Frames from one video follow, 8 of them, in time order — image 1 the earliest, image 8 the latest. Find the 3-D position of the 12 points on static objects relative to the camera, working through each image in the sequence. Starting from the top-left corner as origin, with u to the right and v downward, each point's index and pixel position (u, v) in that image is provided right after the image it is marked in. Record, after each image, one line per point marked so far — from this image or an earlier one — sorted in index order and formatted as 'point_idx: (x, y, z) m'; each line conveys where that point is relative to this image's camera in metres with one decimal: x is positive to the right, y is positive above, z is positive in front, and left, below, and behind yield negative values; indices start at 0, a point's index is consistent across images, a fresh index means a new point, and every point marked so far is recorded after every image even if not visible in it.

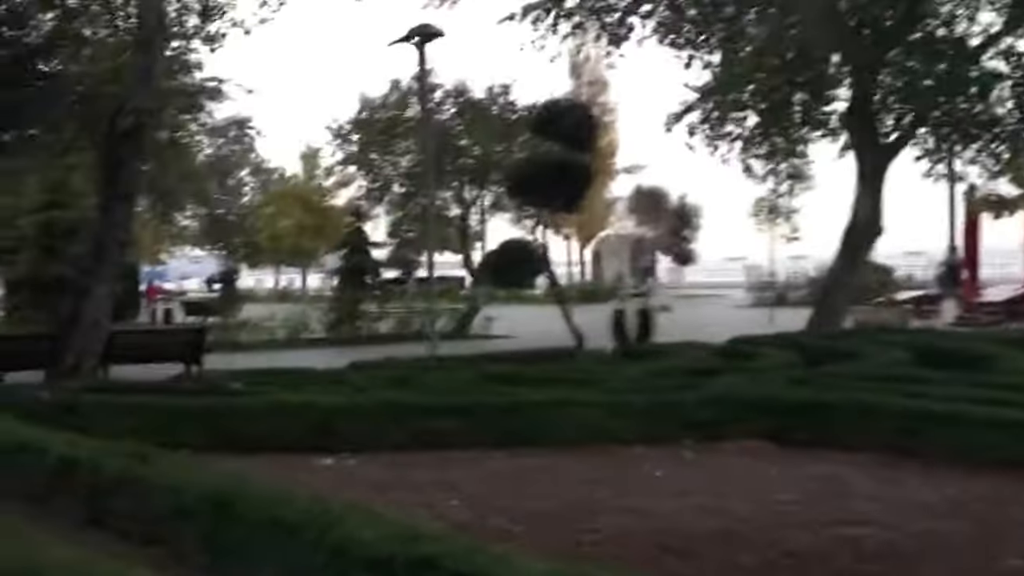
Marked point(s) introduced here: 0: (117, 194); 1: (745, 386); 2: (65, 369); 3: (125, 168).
0: (-2.7, +0.7, +16.0) m
1: (+1.3, -0.5, +12.3) m
2: (-3.1, -0.6, +15.6) m
3: (-2.7, +0.9, +16.0) m
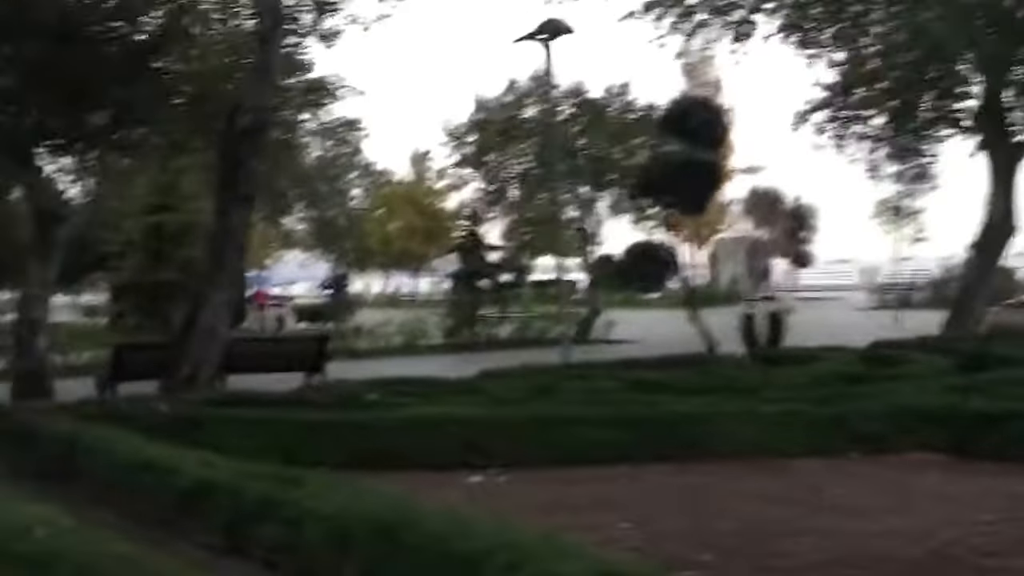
0: (-1.8, +0.6, +15.4) m
1: (+2.0, -0.5, +11.5) m
2: (-2.2, -0.6, +15.0) m
3: (-1.8, +0.8, +15.4) m
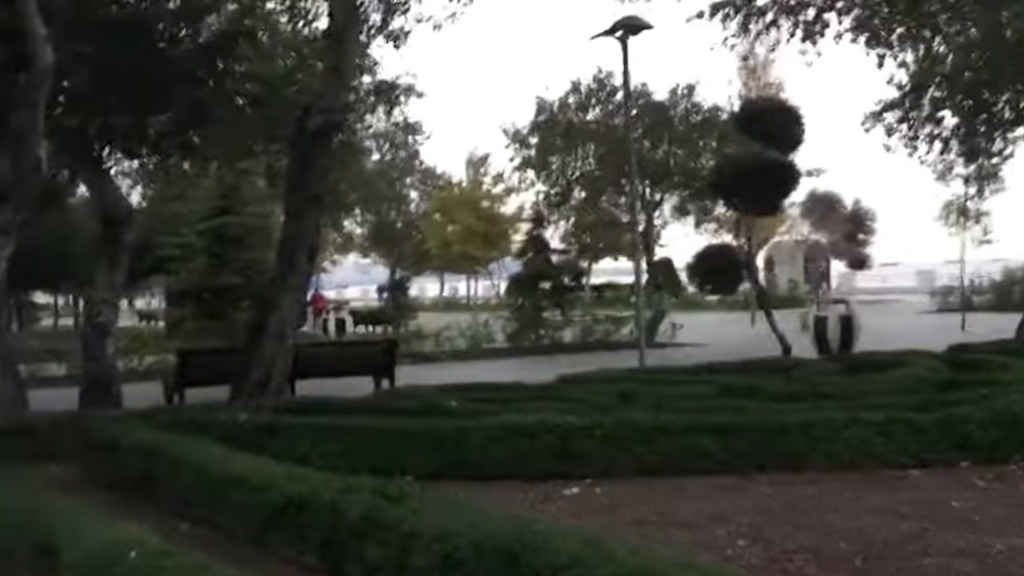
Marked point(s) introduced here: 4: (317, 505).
0: (-1.3, +0.6, +15.1) m
1: (+2.4, -0.6, +11.2) m
2: (-1.7, -0.6, +14.7) m
3: (-1.3, +0.8, +15.1) m
4: (-0.5, -0.6, +6.4) m
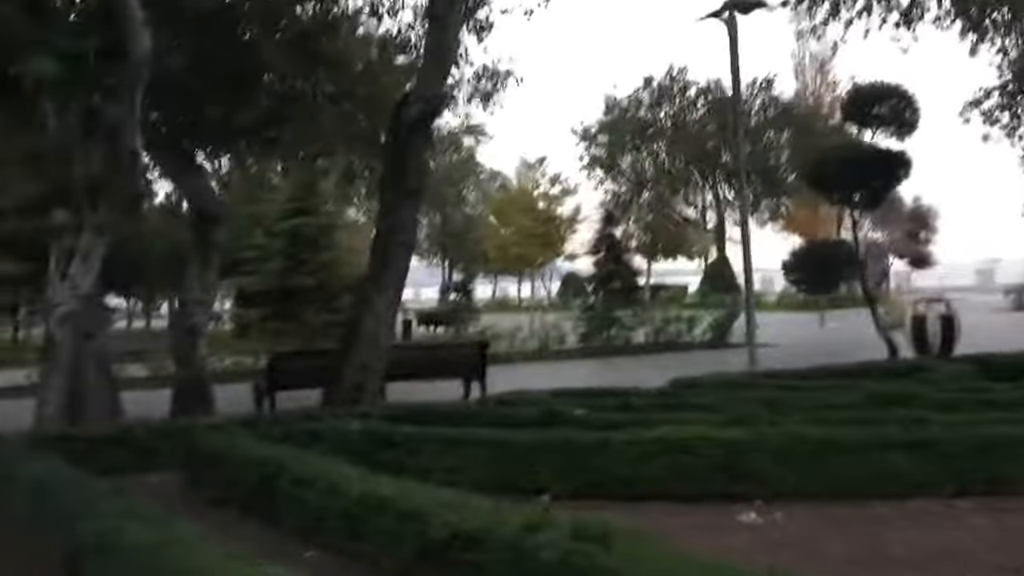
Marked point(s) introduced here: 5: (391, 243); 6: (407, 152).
0: (-0.7, +0.6, +14.3) m
1: (+3.0, -0.5, +10.3) m
2: (-1.0, -0.6, +14.0) m
3: (-0.6, +0.8, +14.3) m
4: (0.0, -0.6, +5.6) m
5: (-0.8, +0.3, +14.4) m
6: (-0.6, +0.9, +14.2) m
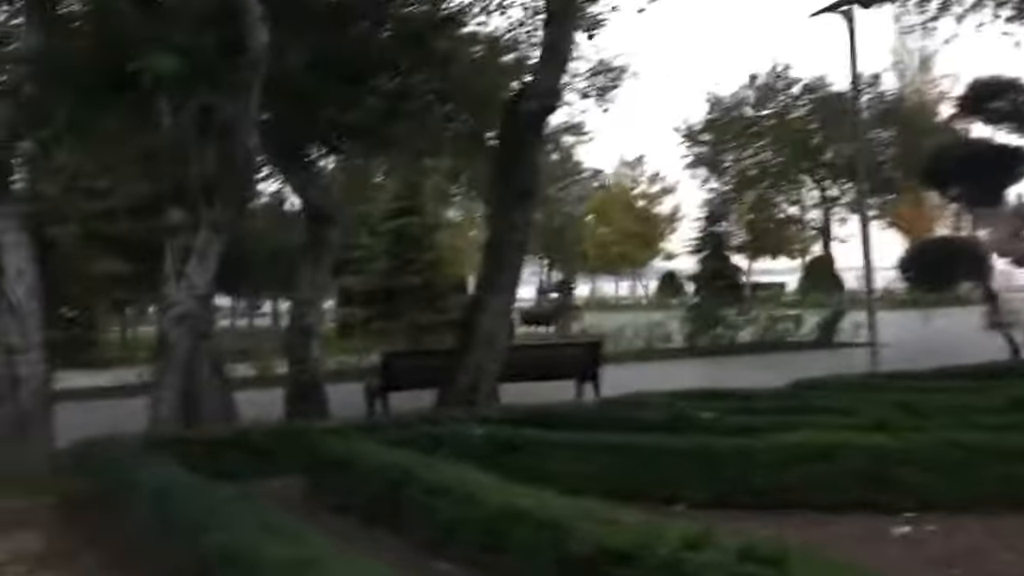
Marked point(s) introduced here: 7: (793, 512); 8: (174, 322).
0: (+0.1, +0.6, +14.1) m
1: (+3.5, -0.5, +9.9) m
2: (-0.3, -0.6, +13.7) m
3: (+0.1, +0.8, +14.1) m
4: (+0.3, -0.6, +5.3) m
5: (-0.1, +0.3, +14.2) m
6: (+0.1, +0.9, +14.0) m
7: (+1.1, -0.9, +9.0) m
8: (-2.0, -0.2, +13.4) m
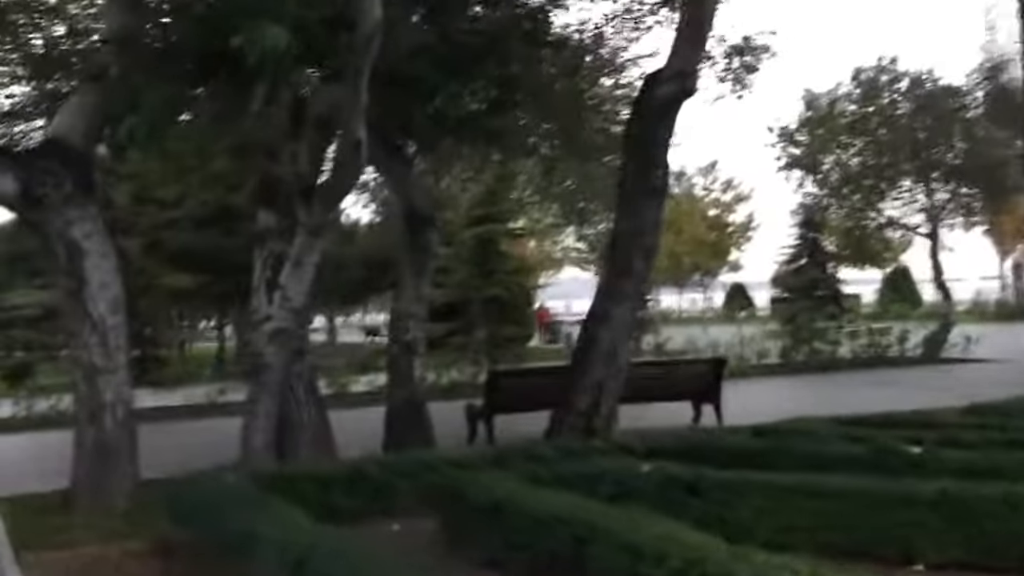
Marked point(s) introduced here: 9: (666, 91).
0: (+0.8, +0.5, +12.6) m
1: (+4.2, -0.6, +8.4) m
2: (+0.4, -0.7, +12.3) m
3: (+0.8, +0.7, +12.6) m
4: (+0.8, -0.6, +3.9) m
5: (+0.7, +0.2, +12.7) m
6: (+0.8, +0.8, +12.5) m
7: (+1.7, -0.9, +7.5) m
8: (-1.3, -0.3, +12.0) m
9: (+0.9, +1.1, +12.7) m
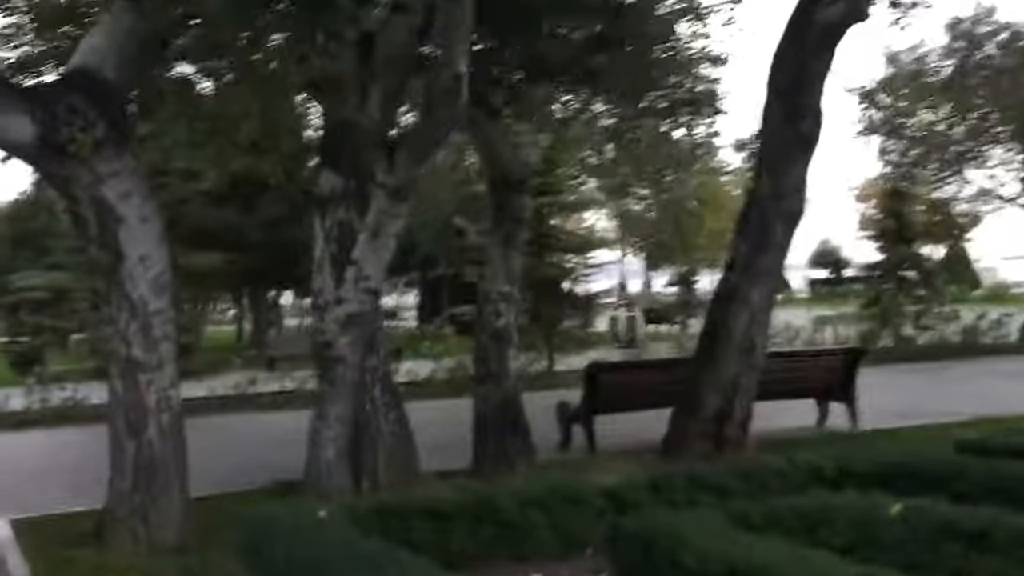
0: (+1.3, +0.7, +10.4) m
1: (+4.7, -0.5, +6.1) m
2: (+0.9, -0.6, +10.0) m
3: (+1.4, +0.8, +10.4) m
4: (+1.4, -0.6, +1.6) m
5: (+1.2, +0.3, +10.5) m
6: (+1.3, +0.9, +10.3) m
7: (+2.3, -0.8, +5.3) m
8: (-0.7, -0.2, +9.8) m
9: (+1.4, +1.2, +10.5) m
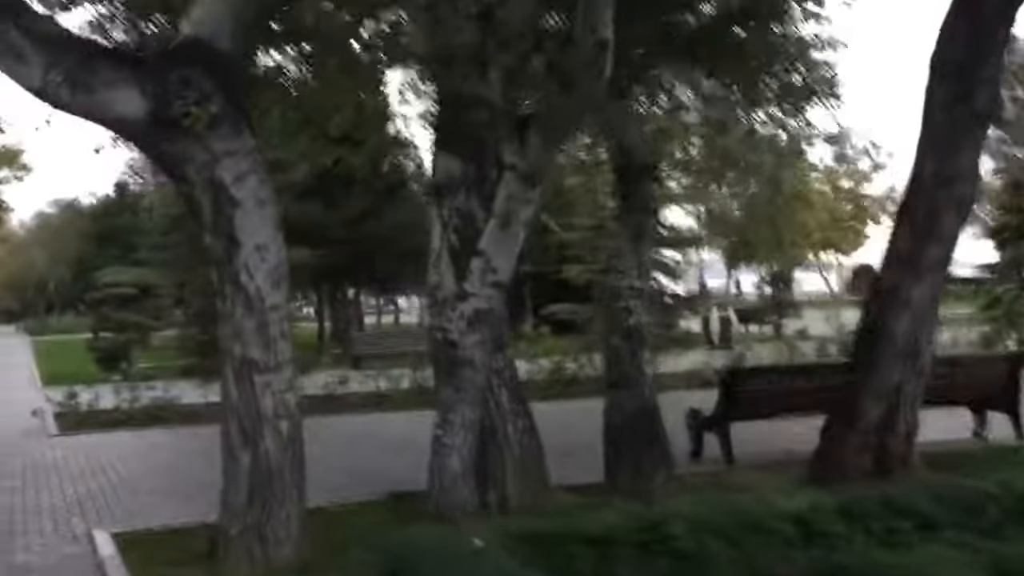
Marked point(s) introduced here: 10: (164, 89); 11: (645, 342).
0: (+1.9, +0.7, +9.4) m
1: (+5.2, -0.5, +5.1) m
2: (+1.5, -0.6, +9.1) m
3: (+2.0, +0.9, +9.4) m
4: (+1.7, -0.6, +0.7) m
5: (+1.8, +0.4, +9.5) m
6: (+1.9, +0.9, +9.3) m
7: (+2.7, -0.8, +4.3) m
8: (-0.2, -0.1, +8.9) m
9: (+2.0, +1.2, +9.5) m
10: (-1.1, +0.6, +7.2) m
11: (+0.6, -0.2, +10.7) m
